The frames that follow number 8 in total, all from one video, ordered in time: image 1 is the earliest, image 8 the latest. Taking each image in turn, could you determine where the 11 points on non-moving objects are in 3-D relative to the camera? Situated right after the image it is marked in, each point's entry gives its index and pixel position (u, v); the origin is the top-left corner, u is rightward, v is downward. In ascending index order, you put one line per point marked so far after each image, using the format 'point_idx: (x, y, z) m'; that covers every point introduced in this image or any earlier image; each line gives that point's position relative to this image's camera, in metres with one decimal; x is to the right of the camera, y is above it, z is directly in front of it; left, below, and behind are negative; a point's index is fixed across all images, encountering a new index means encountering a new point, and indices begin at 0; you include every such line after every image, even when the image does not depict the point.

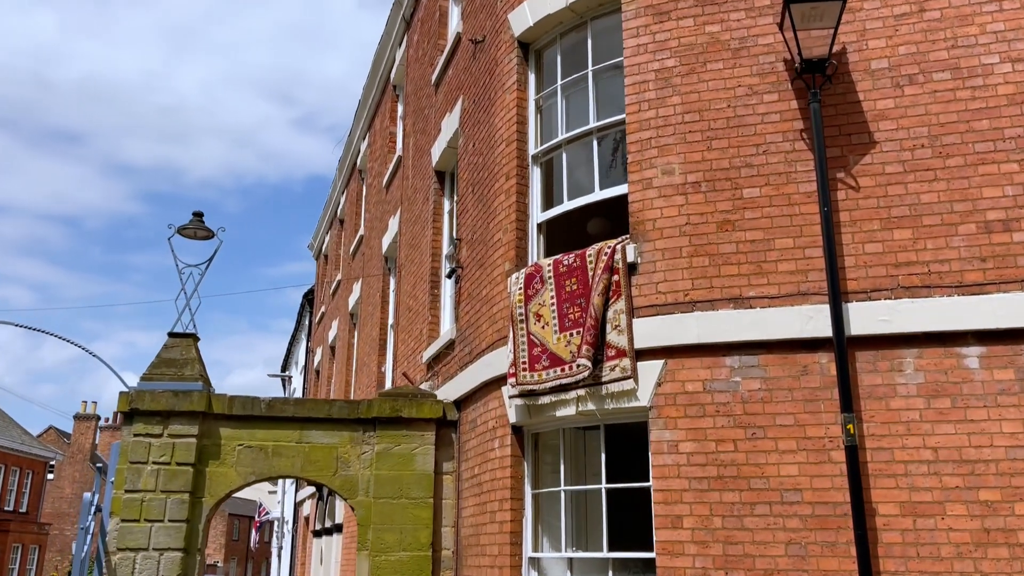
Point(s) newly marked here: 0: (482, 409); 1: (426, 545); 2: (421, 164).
0: (-0.2, -1.0, +6.9) m
1: (-0.7, -2.2, +7.2) m
2: (-1.1, +1.5, +10.5) m
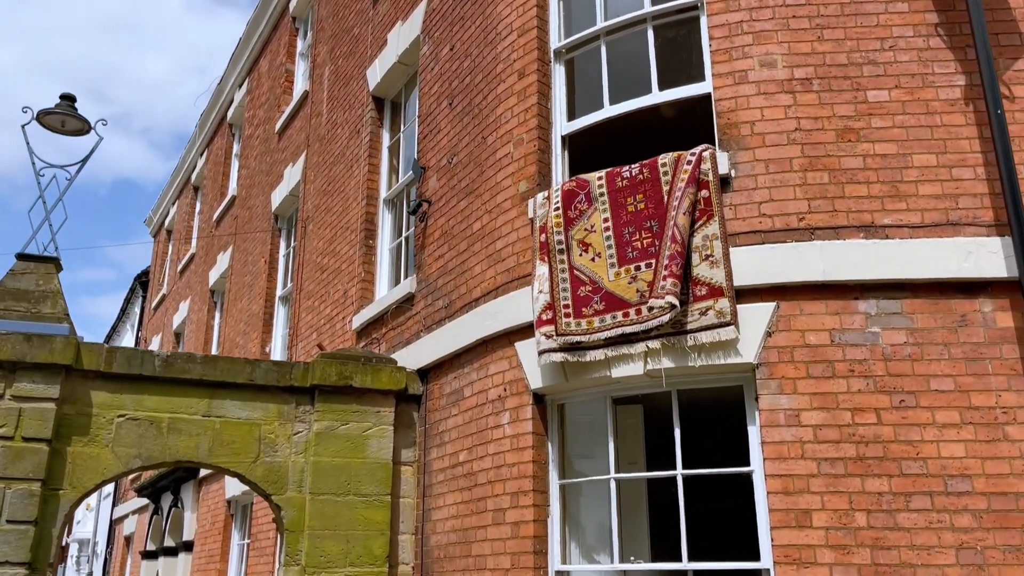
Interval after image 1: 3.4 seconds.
0: (-0.2, -0.5, +5.2) m
1: (-0.8, -1.7, +5.3) m
2: (-1.7, +2.0, +8.6) m
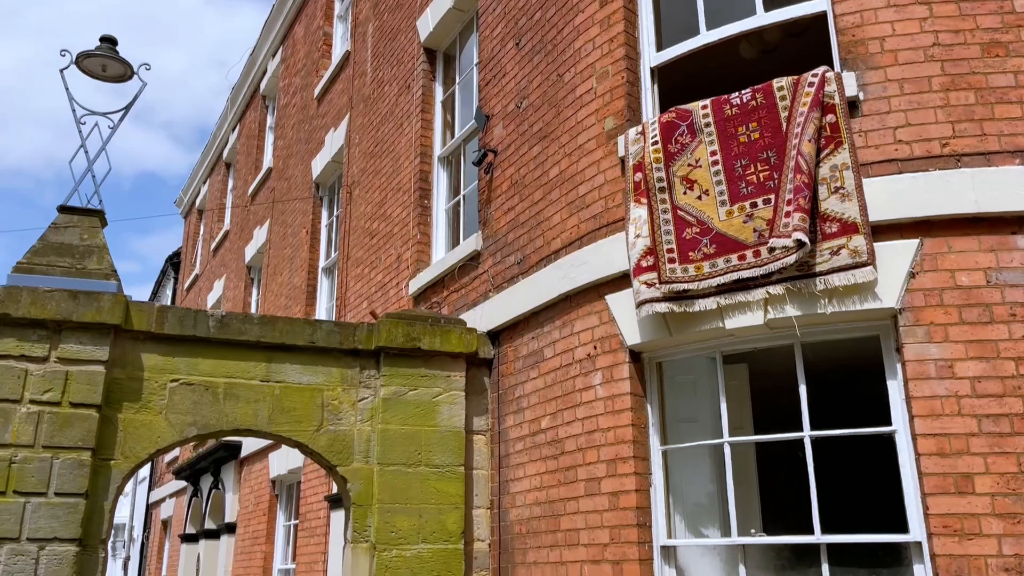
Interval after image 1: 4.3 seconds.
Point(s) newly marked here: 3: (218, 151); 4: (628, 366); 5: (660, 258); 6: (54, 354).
0: (+0.3, -0.3, +4.7) m
1: (-0.3, -1.4, +4.9) m
2: (-1.2, +2.3, +8.1) m
3: (-5.9, +2.7, +16.9) m
4: (+0.6, -0.4, +4.2) m
5: (+0.7, +0.1, +4.0) m
6: (-2.4, -0.3, +4.5) m
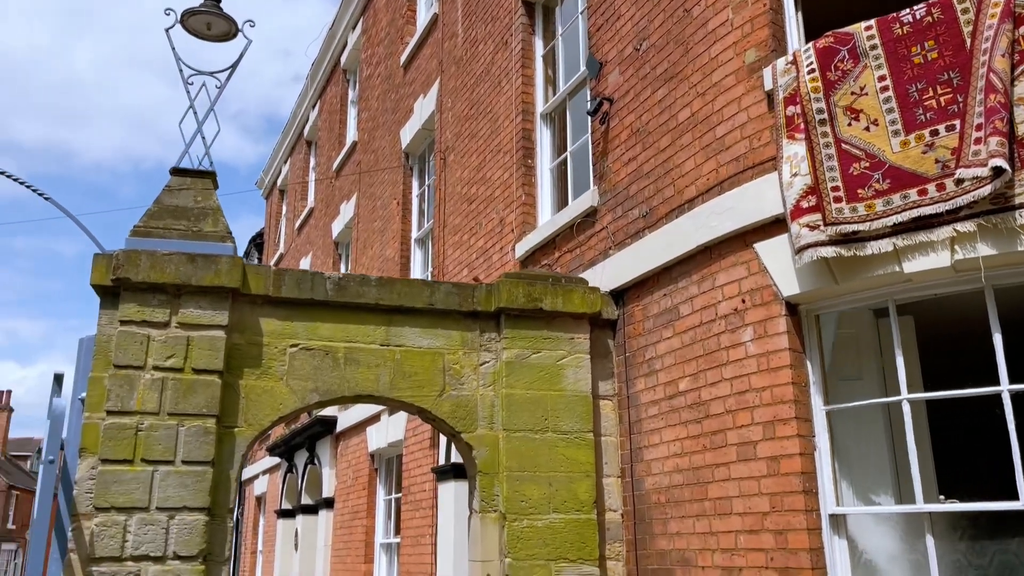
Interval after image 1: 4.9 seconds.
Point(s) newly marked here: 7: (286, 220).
0: (+1.0, 0.0, +4.3) m
1: (+0.4, -1.2, +4.6) m
2: (-0.3, +2.6, +7.8) m
3: (-4.3, +3.2, +16.9) m
4: (+1.2, -0.1, +3.8) m
5: (+1.3, +0.4, +3.6) m
6: (-1.7, -0.2, +4.3) m
7: (-4.9, +1.5, +18.3) m
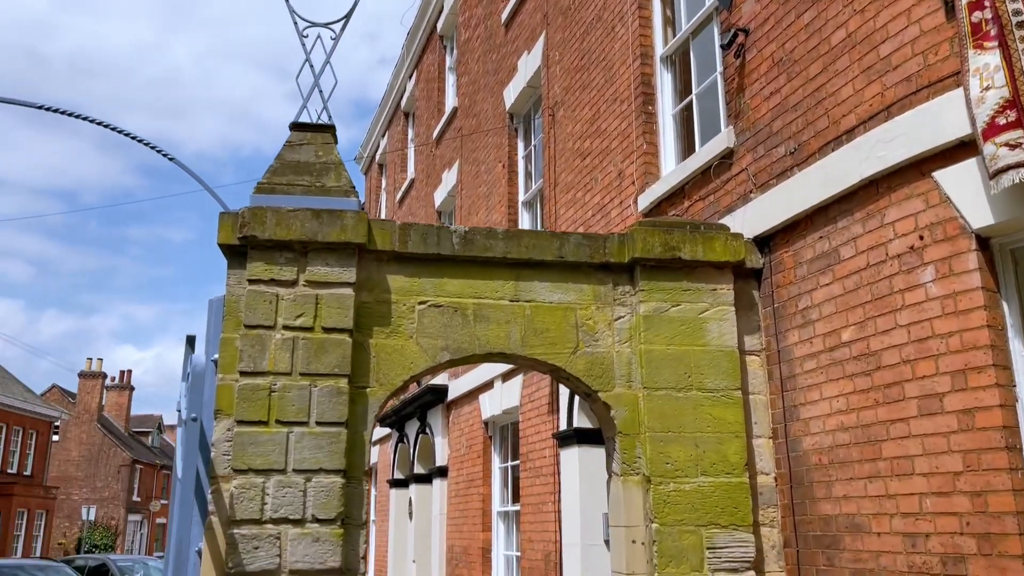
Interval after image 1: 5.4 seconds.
0: (+1.6, +0.3, +3.9) m
1: (+1.1, -0.9, +4.3) m
2: (+0.7, +3.0, +7.4) m
3: (-2.3, +3.7, +16.9) m
4: (+1.9, +0.1, +3.4) m
5: (+1.9, +0.7, +3.1) m
6: (-1.0, +0.1, +4.2) m
7: (-2.8, +2.1, +18.4) m
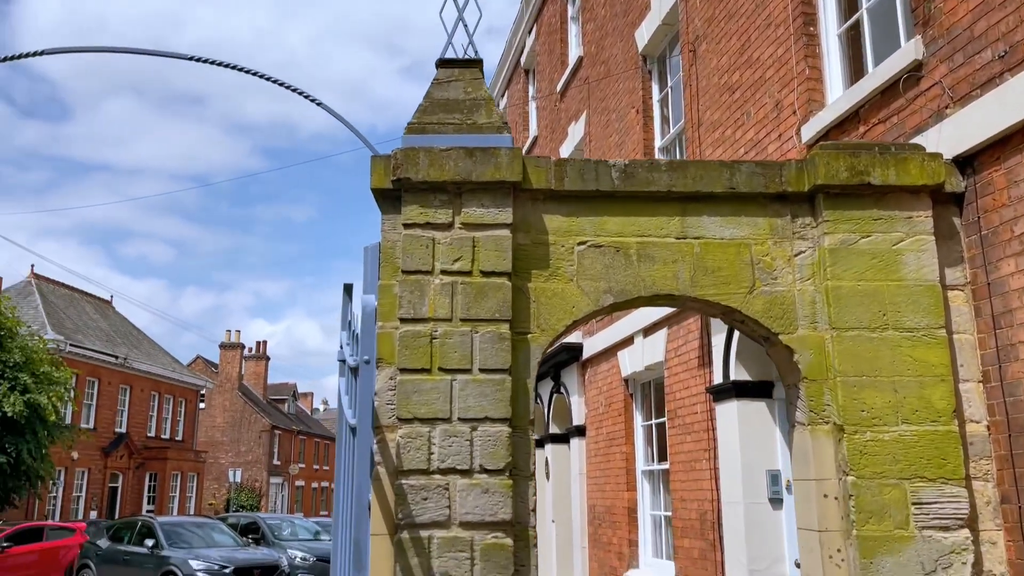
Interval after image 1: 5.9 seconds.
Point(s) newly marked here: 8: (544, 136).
0: (+2.3, +0.6, +3.3) m
1: (+2.0, -0.6, +3.8) m
2: (+1.8, +3.4, +6.8) m
3: (+0.1, +4.5, +16.6) m
4: (+2.5, +0.5, +2.8) m
5: (+2.5, +1.0, +2.5) m
6: (-0.3, +0.3, +4.0) m
7: (-0.1, +2.9, +18.2) m
8: (+0.5, +2.5, +13.9) m
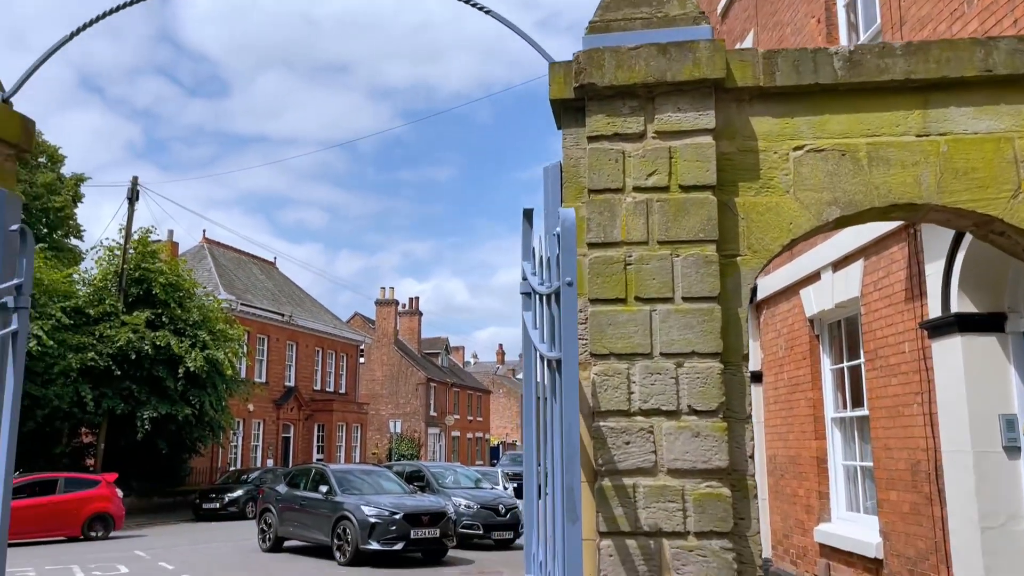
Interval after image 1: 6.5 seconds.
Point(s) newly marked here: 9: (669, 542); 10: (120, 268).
0: (+3.0, +1.0, +2.4) m
1: (+2.8, -0.2, +3.0) m
2: (+3.0, +4.0, +5.8) m
3: (+2.8, +5.6, +15.6) m
4: (+3.1, +0.8, +1.8) m
5: (+3.0, +1.3, +1.5) m
6: (+0.6, +0.7, +3.5) m
7: (+3.0, +4.0, +17.3) m
8: (+2.9, +3.5, +13.0) m
9: (+0.6, -1.0, +3.3) m
10: (-9.2, +0.4, +19.6) m
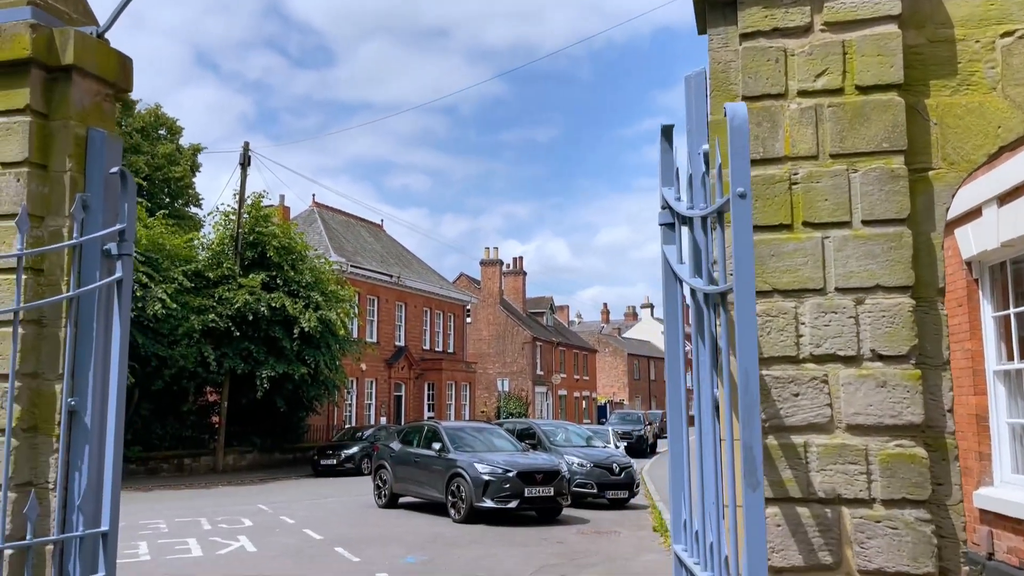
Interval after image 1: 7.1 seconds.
0: (+3.4, +1.2, +1.5) m
1: (+3.2, +0.1, +2.1) m
2: (+3.7, +4.4, +4.7) m
3: (+4.7, +6.4, +14.4) m
4: (+3.4, +1.0, +0.9) m
5: (+3.2, +1.5, +0.6) m
6: (+1.1, +0.9, +2.9) m
7: (+5.1, +5.0, +16.1) m
8: (+4.5, +4.2, +11.9) m
9: (+1.1, -0.7, +2.8) m
10: (-6.6, +1.3, +20.1) m
